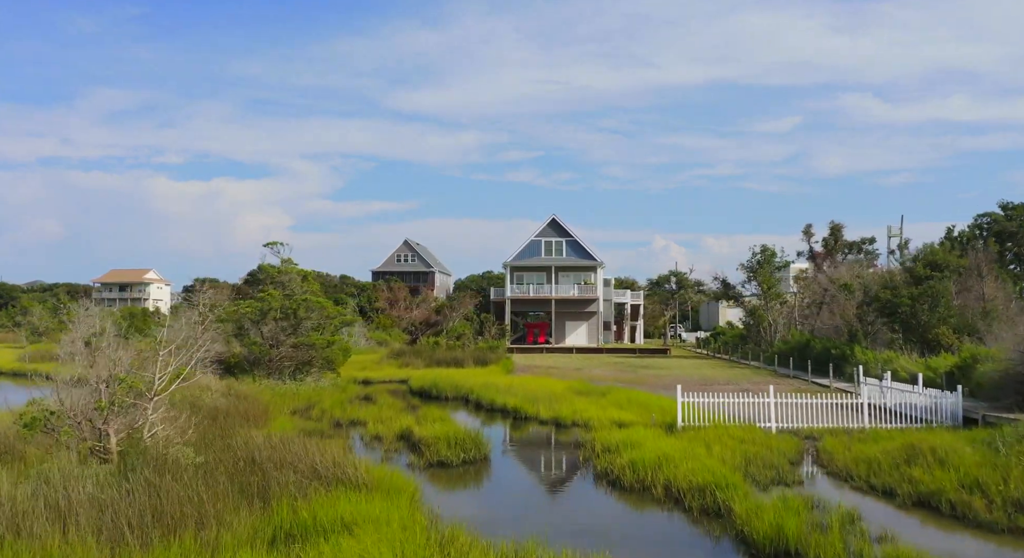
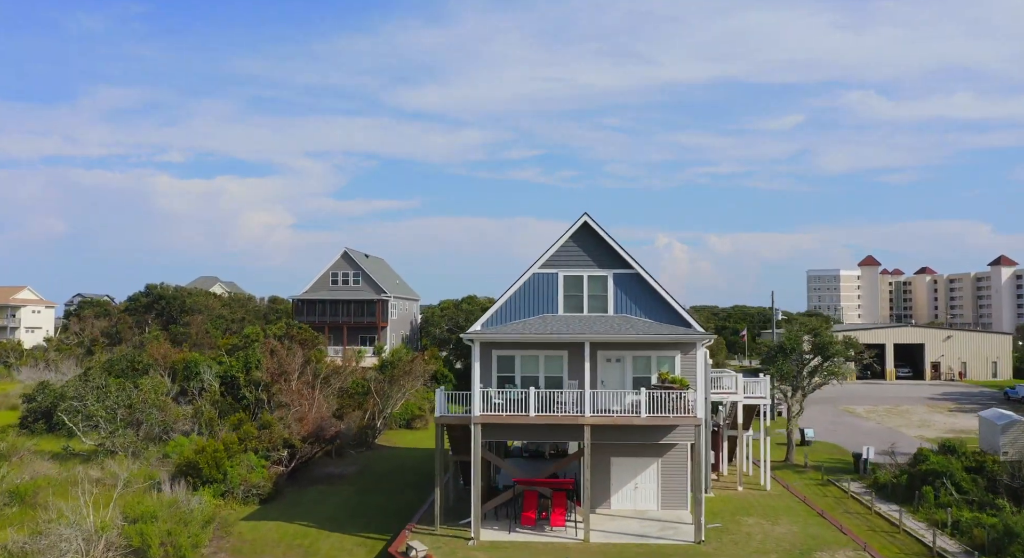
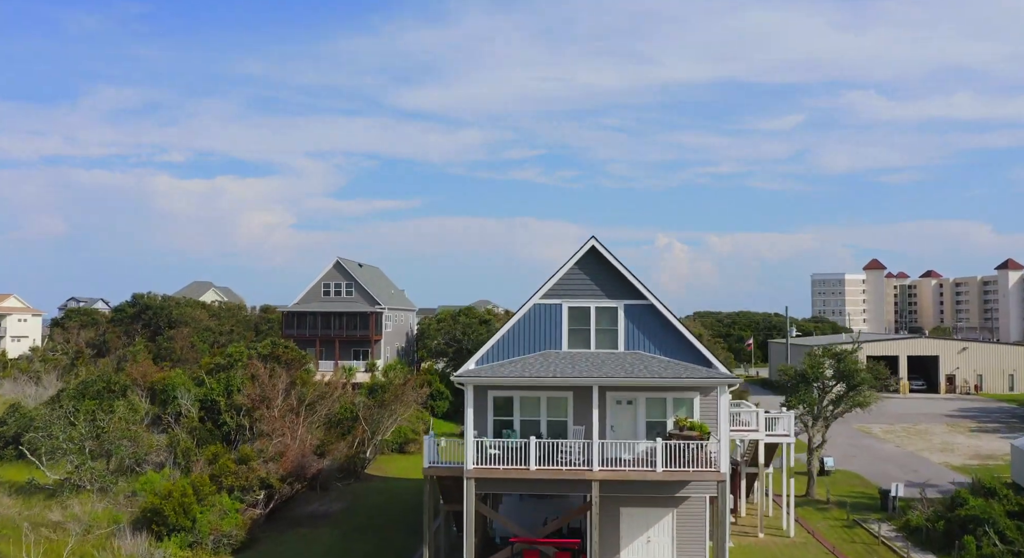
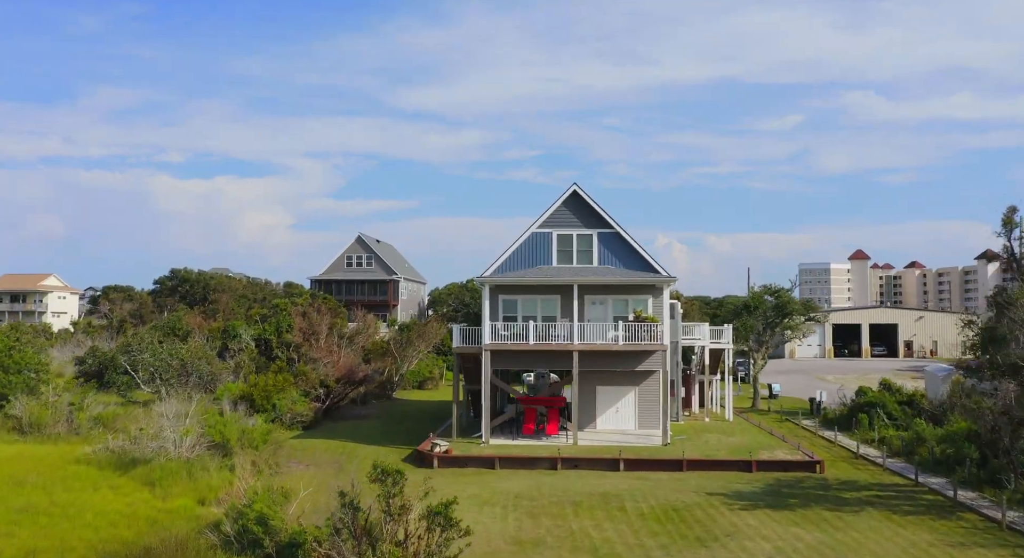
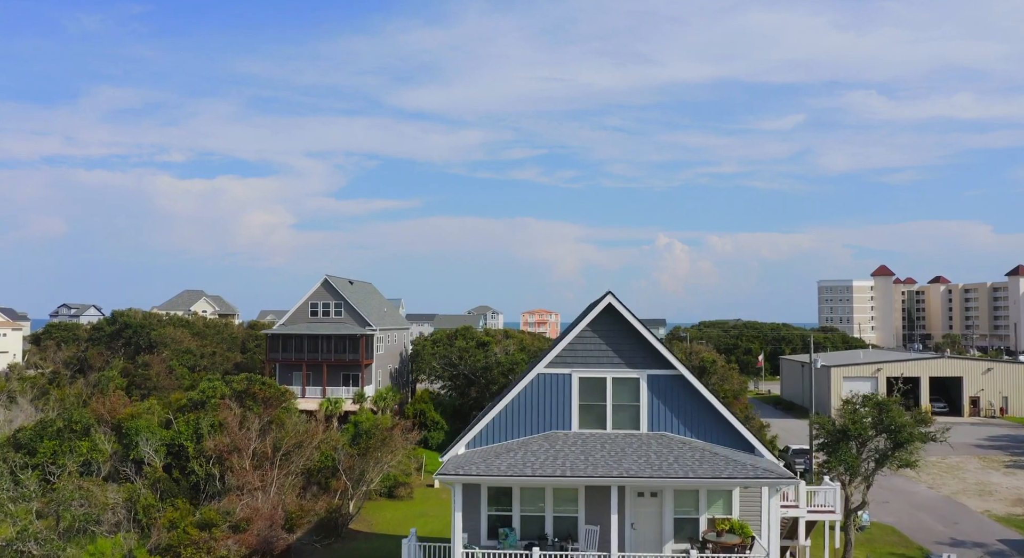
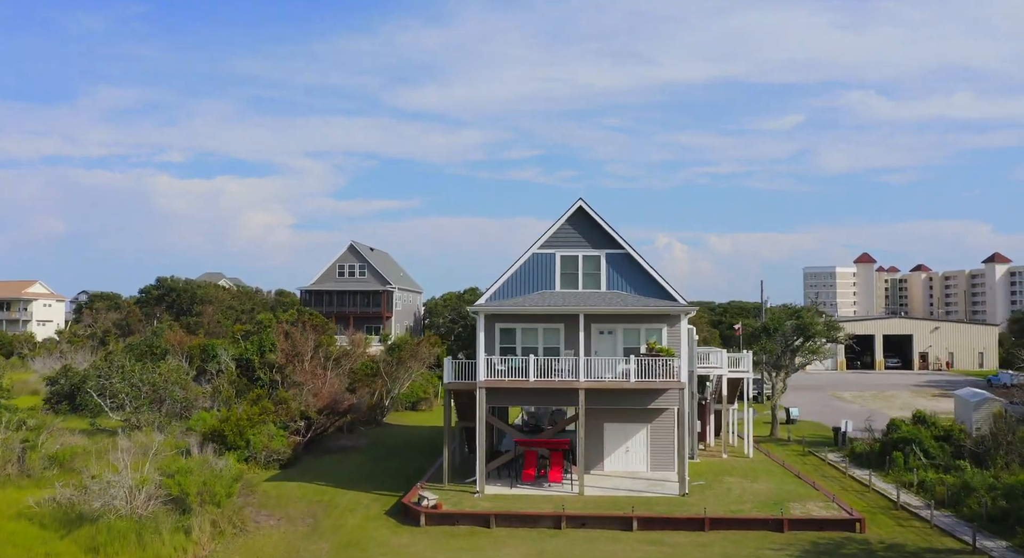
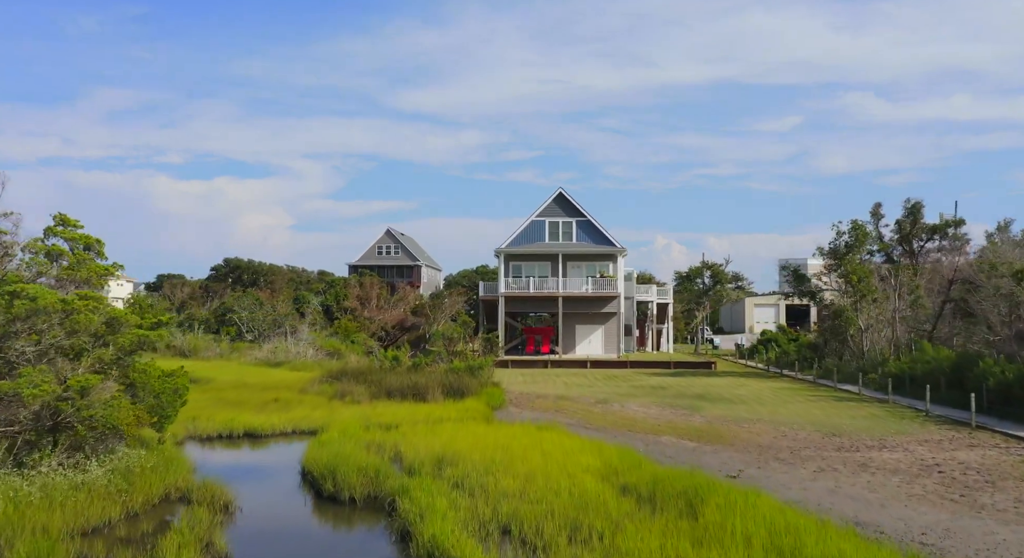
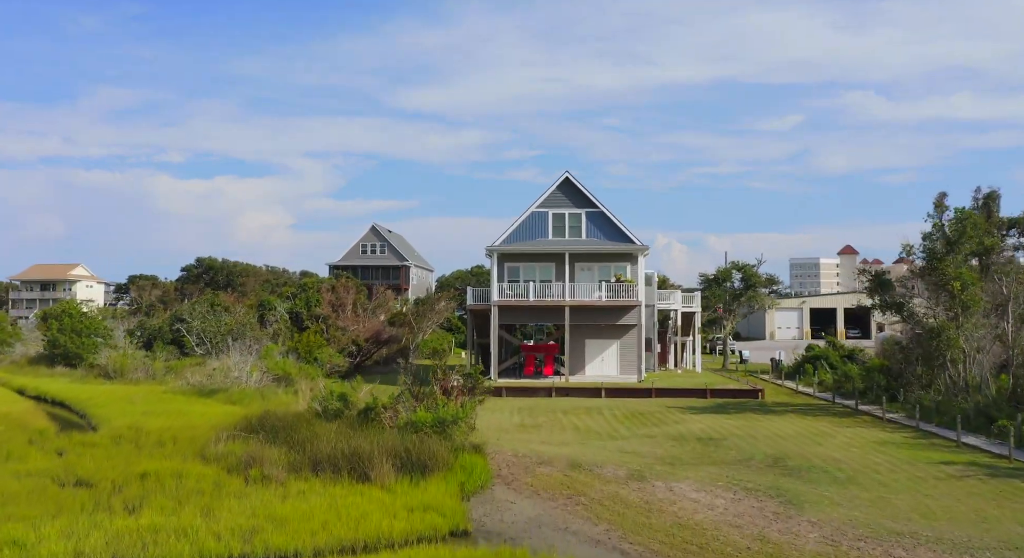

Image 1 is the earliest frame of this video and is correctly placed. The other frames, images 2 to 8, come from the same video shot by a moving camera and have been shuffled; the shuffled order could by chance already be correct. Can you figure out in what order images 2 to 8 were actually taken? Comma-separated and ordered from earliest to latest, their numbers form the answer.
7, 8, 4, 6, 2, 3, 5
